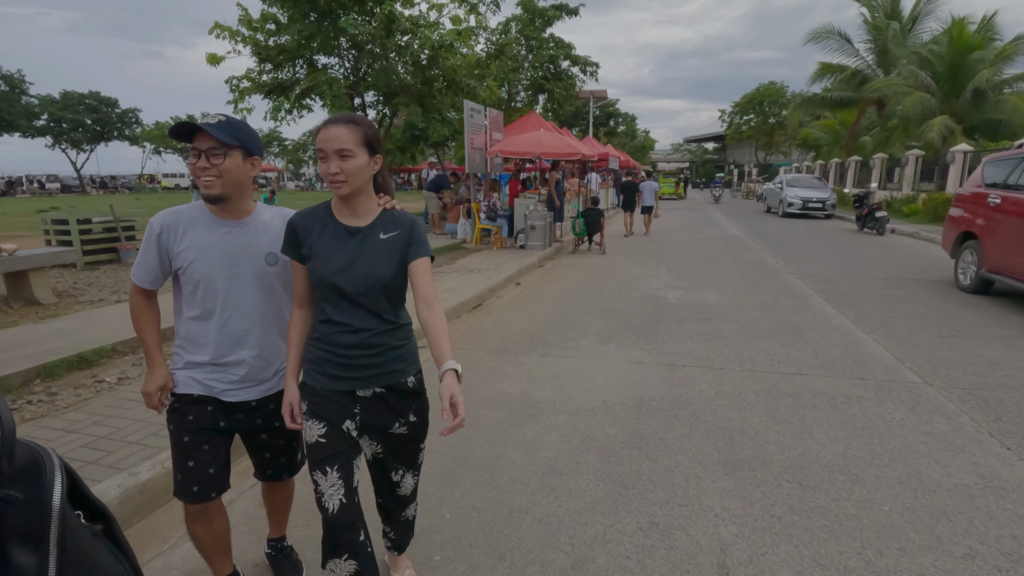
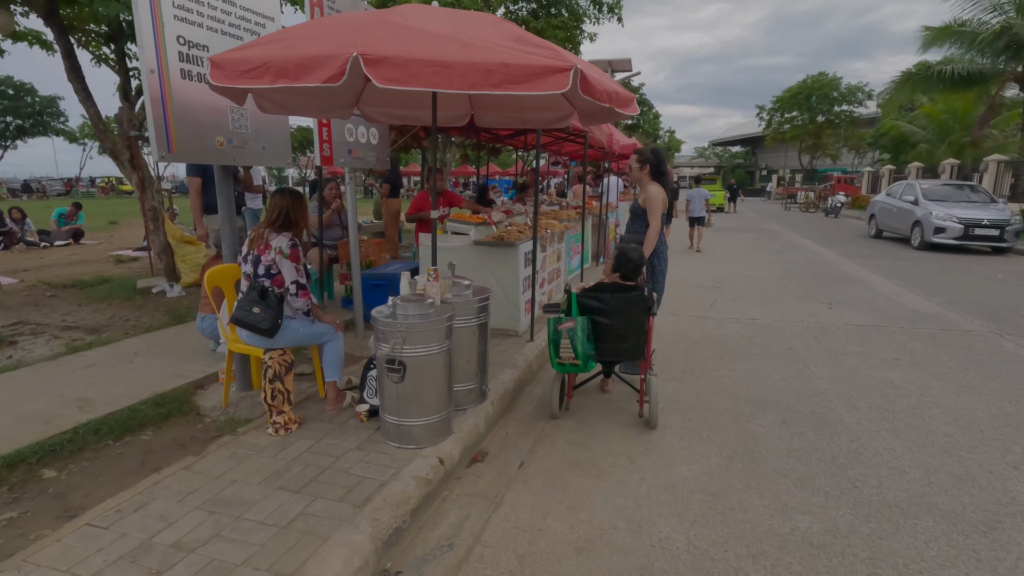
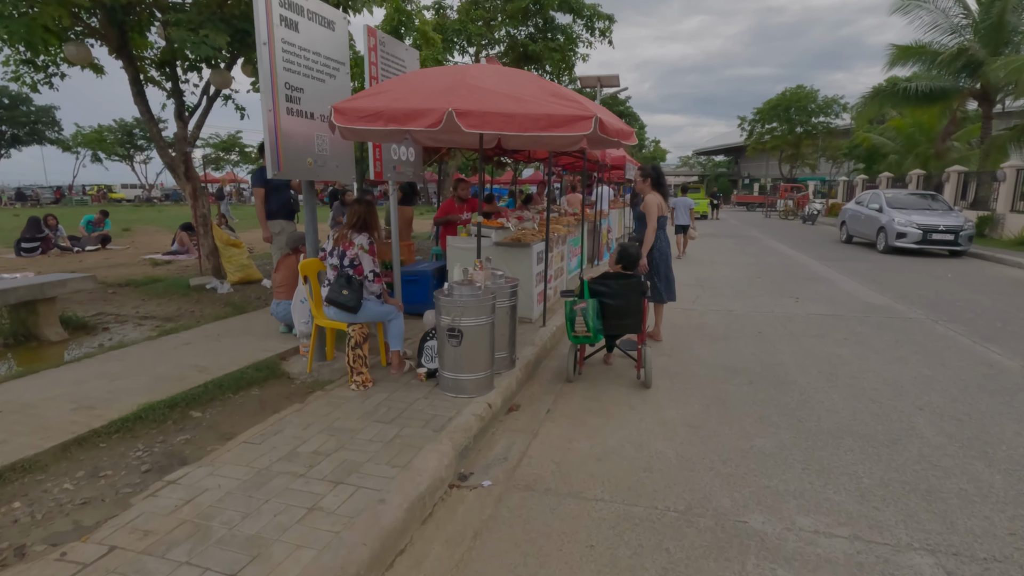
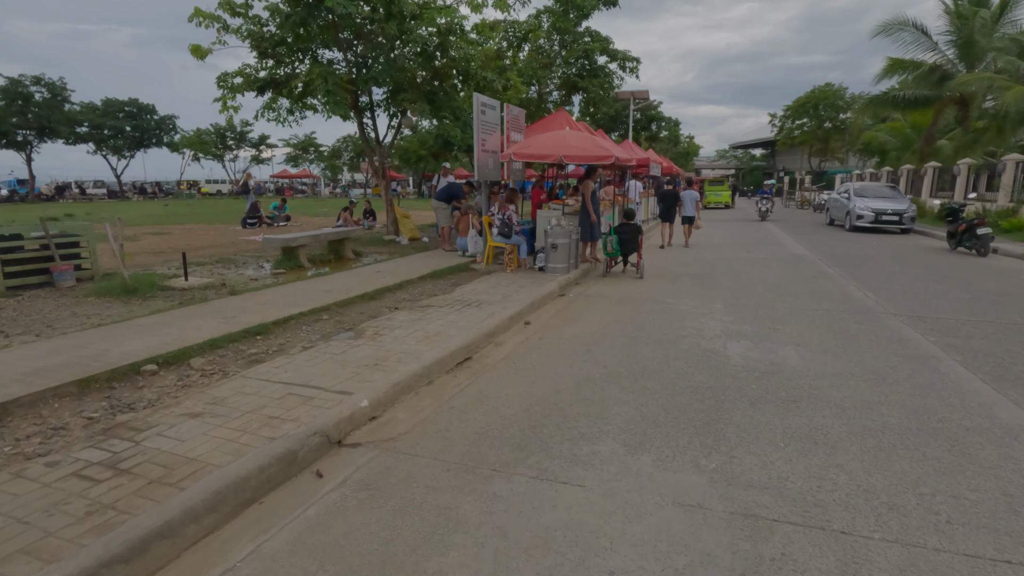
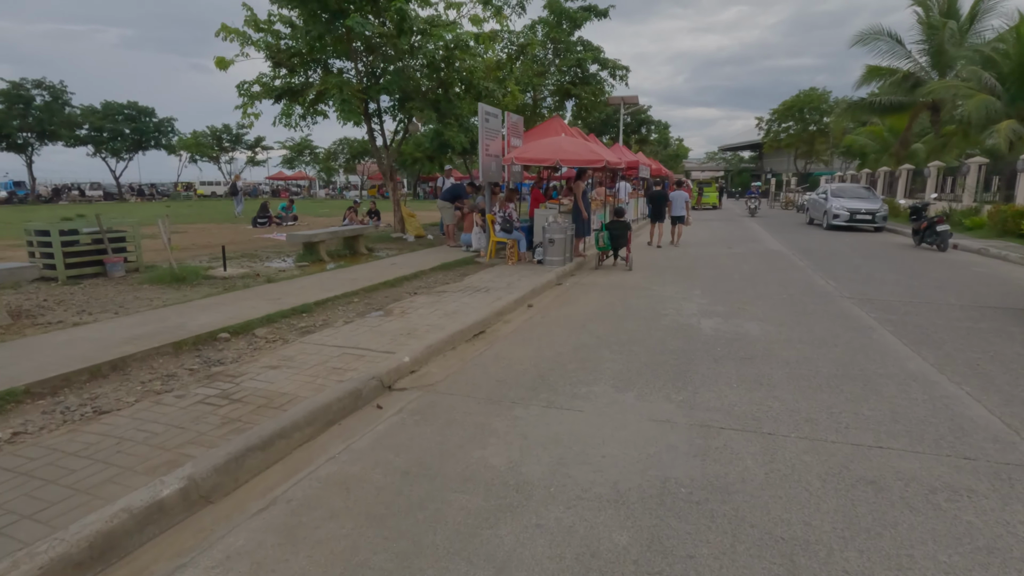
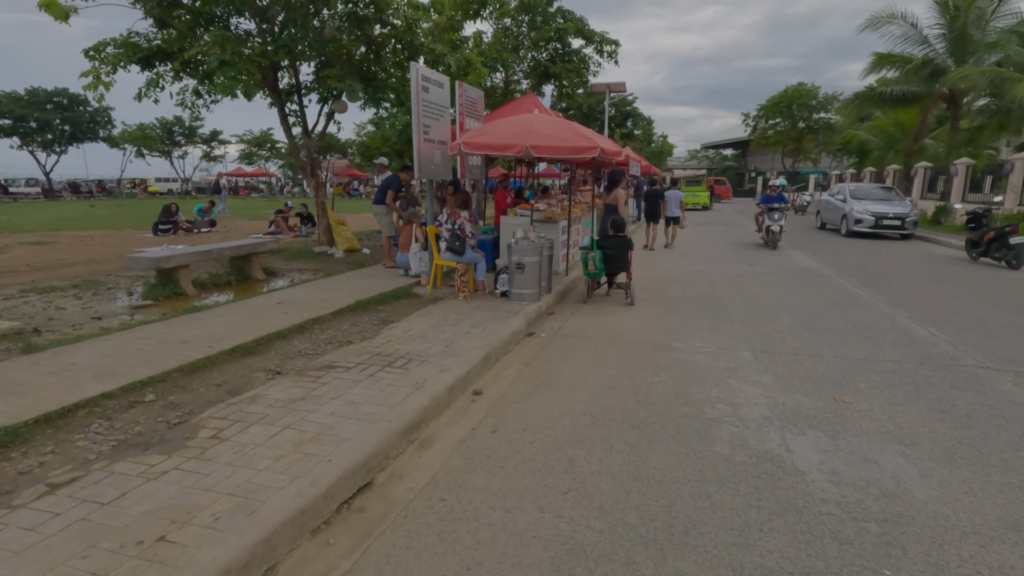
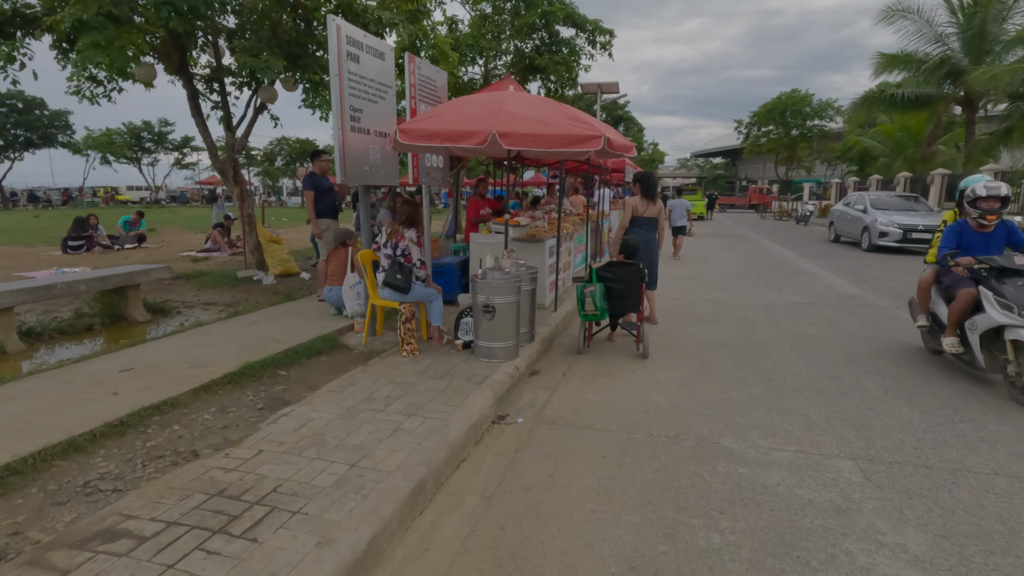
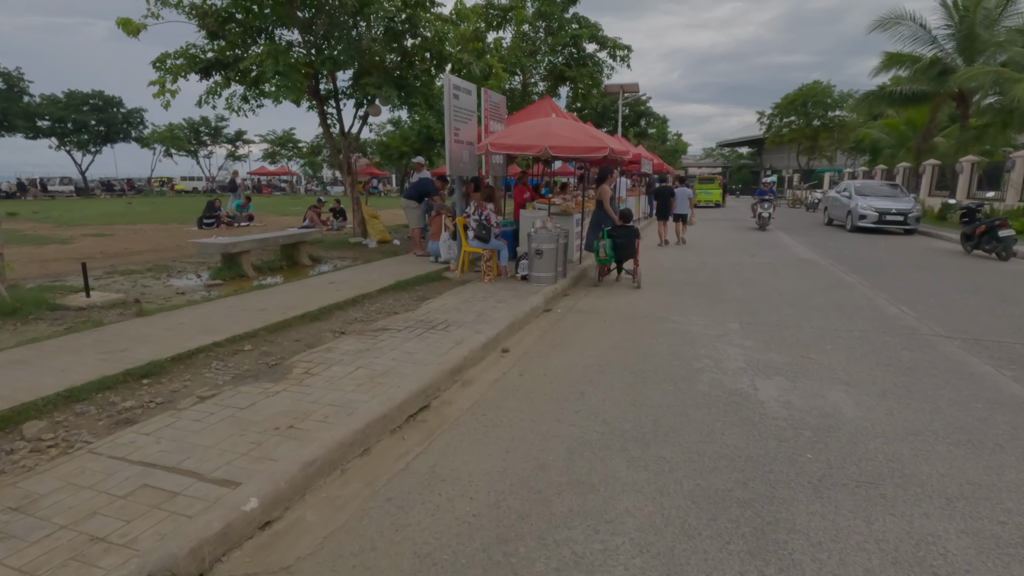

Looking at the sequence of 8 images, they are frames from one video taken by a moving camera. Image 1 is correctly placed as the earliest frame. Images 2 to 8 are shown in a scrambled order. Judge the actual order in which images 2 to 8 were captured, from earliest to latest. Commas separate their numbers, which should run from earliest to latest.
5, 4, 8, 6, 7, 3, 2
